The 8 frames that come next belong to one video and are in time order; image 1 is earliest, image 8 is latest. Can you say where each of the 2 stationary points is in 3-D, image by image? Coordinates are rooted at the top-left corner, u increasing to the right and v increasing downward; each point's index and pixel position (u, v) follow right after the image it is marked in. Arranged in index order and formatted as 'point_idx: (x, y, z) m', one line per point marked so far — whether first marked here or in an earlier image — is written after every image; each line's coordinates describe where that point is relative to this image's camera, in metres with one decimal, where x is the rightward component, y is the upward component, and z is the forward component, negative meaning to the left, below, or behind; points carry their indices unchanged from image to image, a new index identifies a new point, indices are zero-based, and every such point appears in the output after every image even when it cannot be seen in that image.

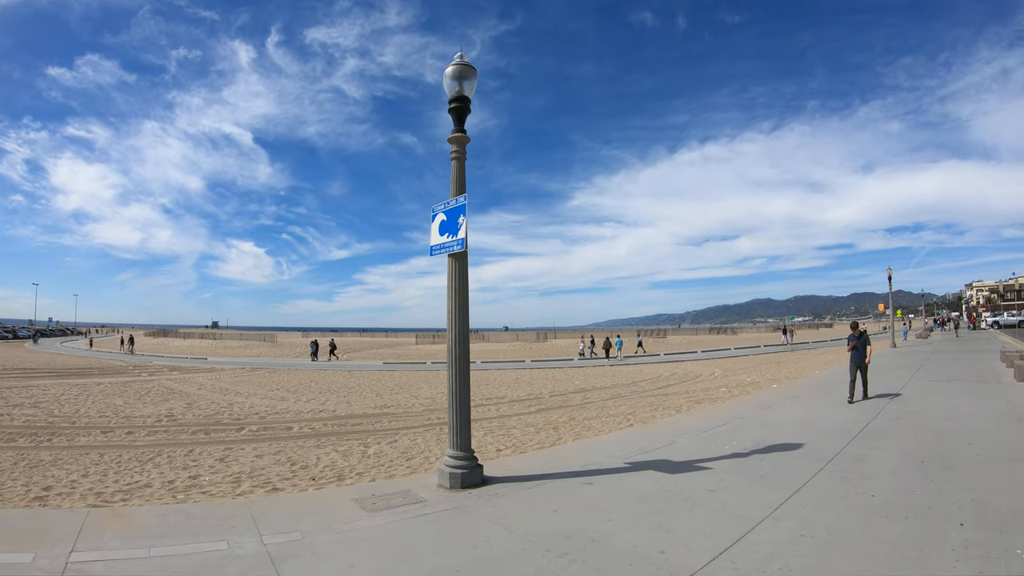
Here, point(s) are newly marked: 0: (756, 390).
0: (+4.0, -1.7, +17.0) m
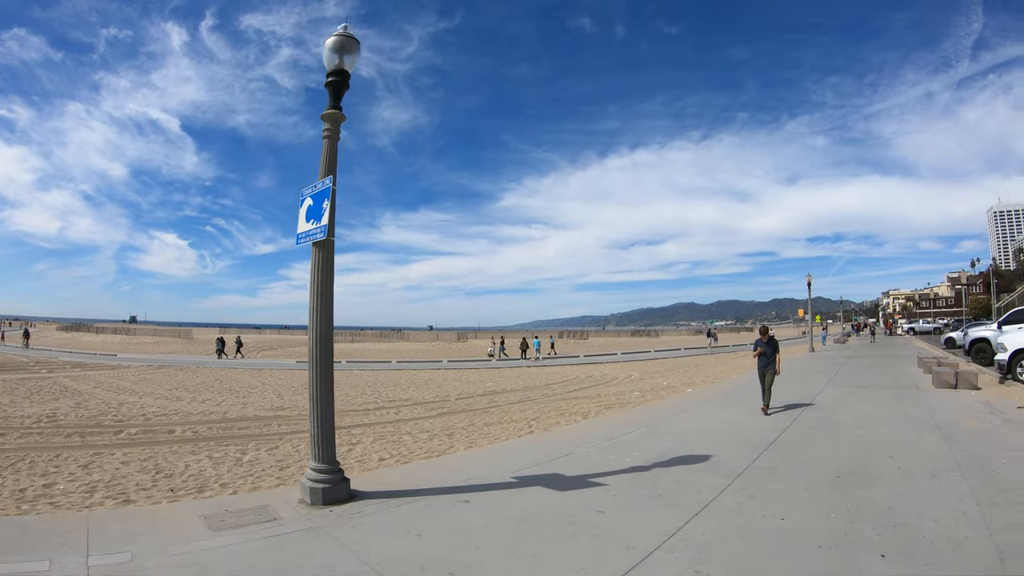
0: (+2.5, -1.7, +16.1) m
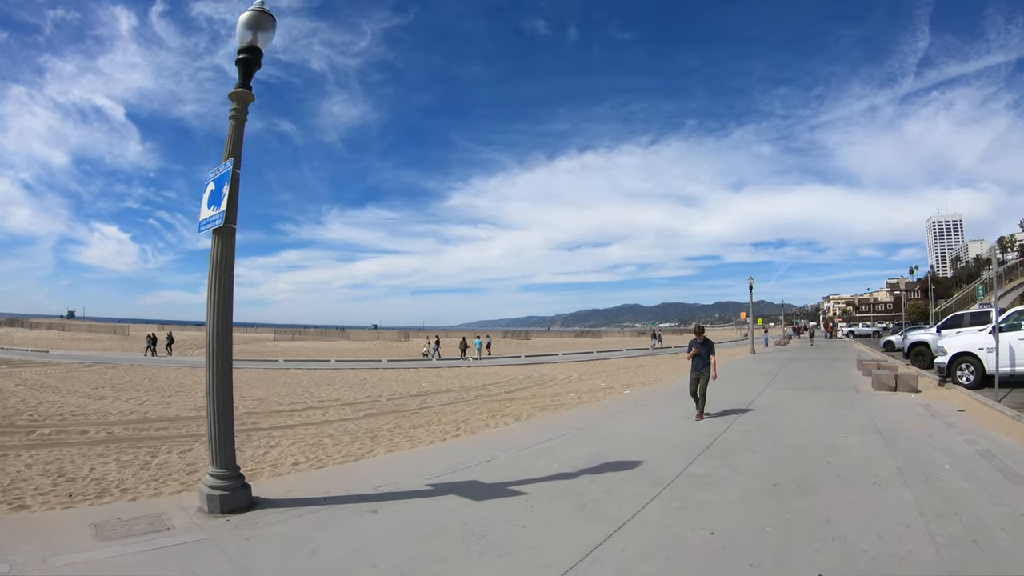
0: (+1.4, -1.6, +15.6) m
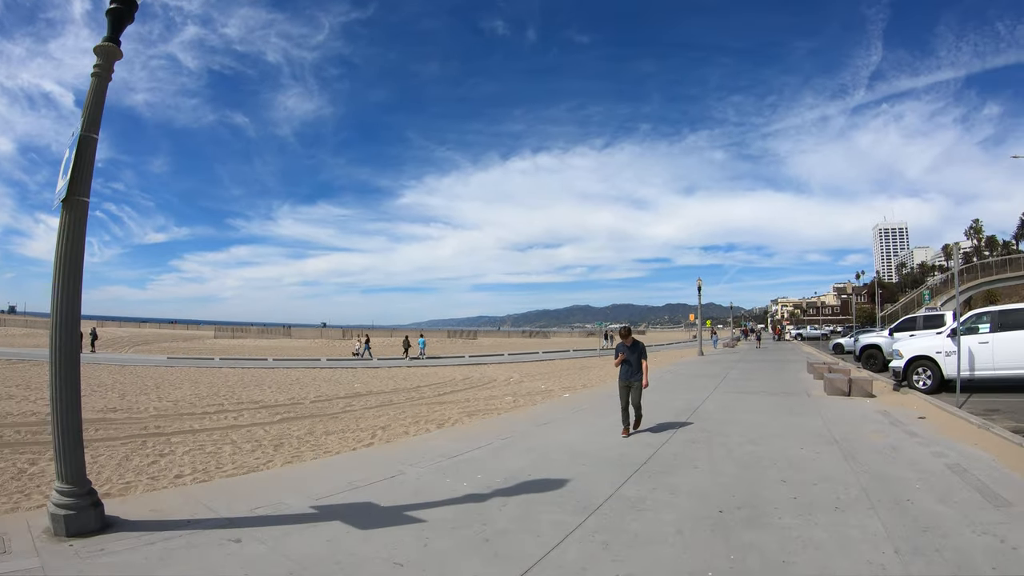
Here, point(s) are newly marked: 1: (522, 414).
0: (+0.5, -1.6, +14.6) m
1: (+0.1, -1.4, +11.8) m
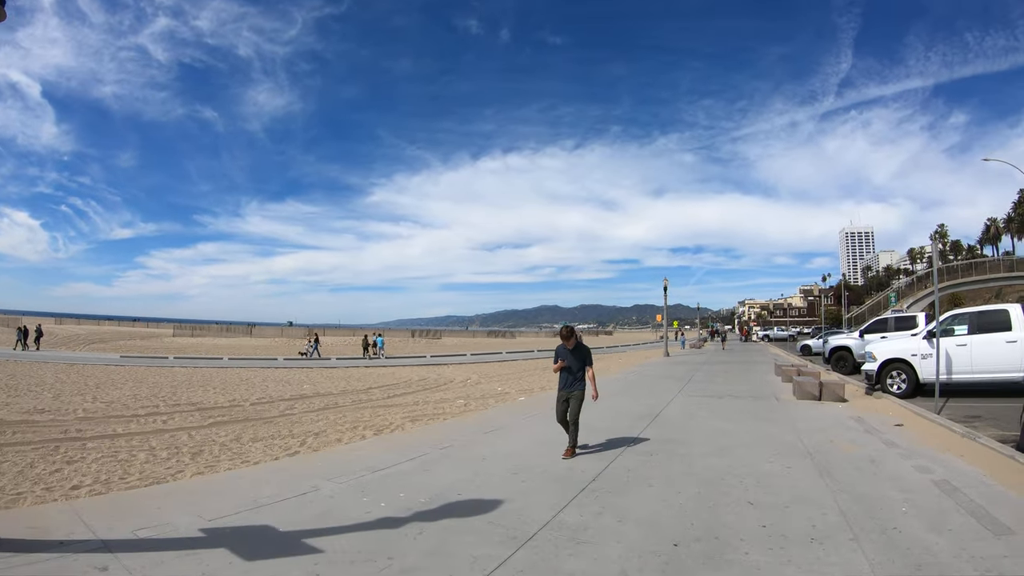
0: (-0.2, -1.5, +13.7) m
1: (-0.4, -1.4, +10.9) m
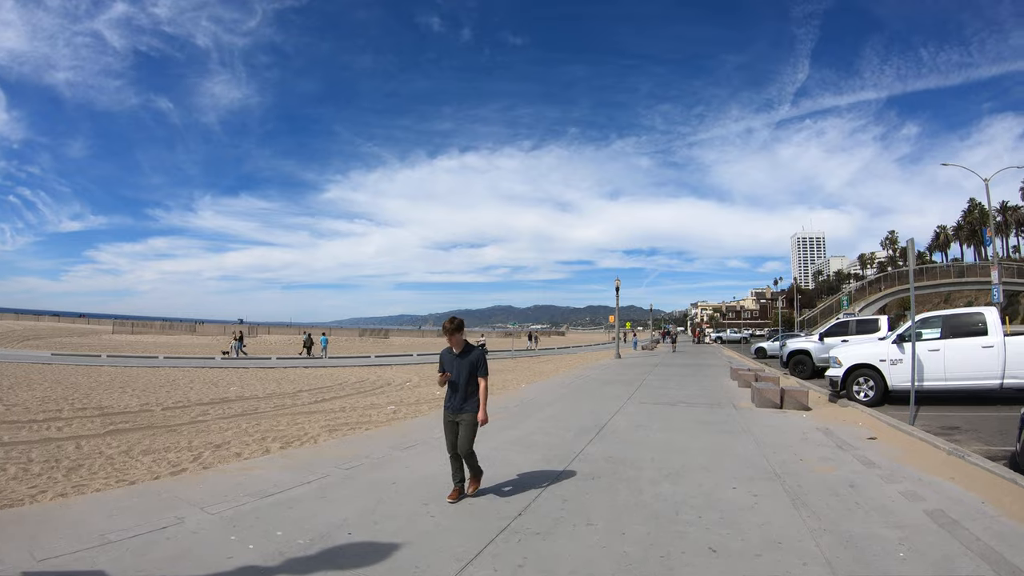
0: (-1.0, -1.5, +12.5) m
1: (-1.1, -1.3, +9.7) m
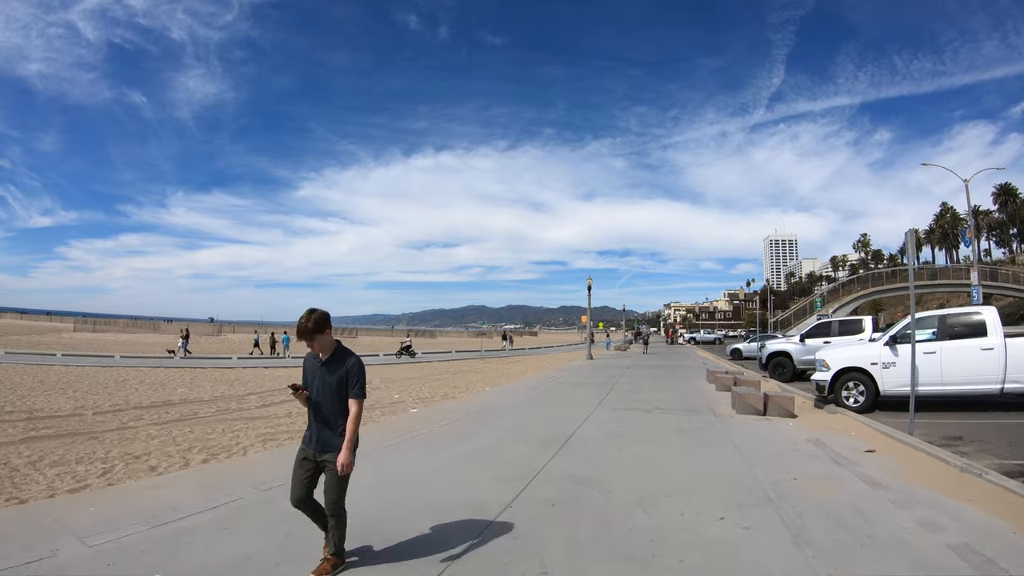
0: (-1.4, -1.4, +11.5) m
1: (-1.5, -1.3, +8.7) m
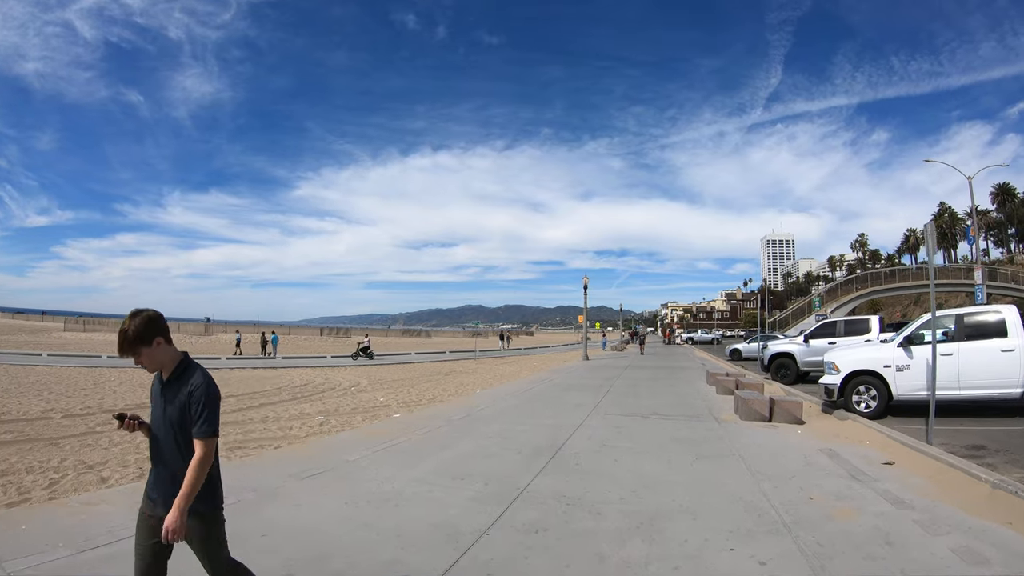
0: (-1.5, -1.4, +10.8) m
1: (-1.6, -1.2, +8.0) m
